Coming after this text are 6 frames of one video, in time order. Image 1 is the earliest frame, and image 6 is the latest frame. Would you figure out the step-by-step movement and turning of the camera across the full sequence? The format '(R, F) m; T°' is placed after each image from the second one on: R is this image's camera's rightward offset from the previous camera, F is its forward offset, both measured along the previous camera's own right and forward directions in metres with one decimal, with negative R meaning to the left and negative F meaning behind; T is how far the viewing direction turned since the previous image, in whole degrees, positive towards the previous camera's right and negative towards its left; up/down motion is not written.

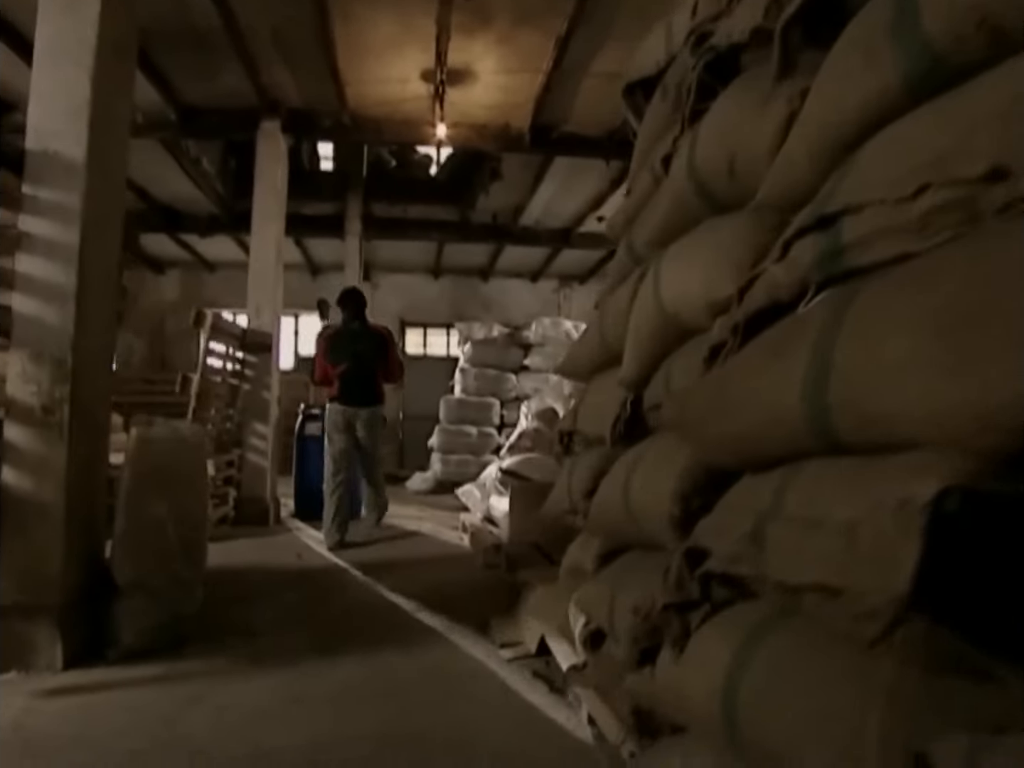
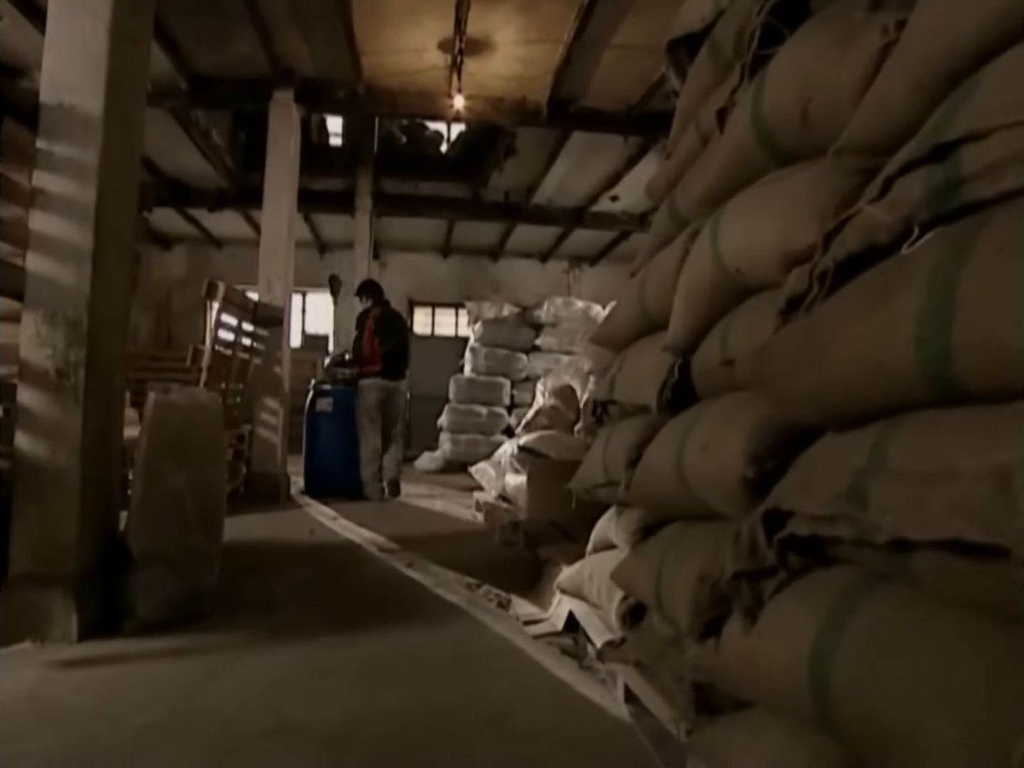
(-0.1, +0.1) m; 0°
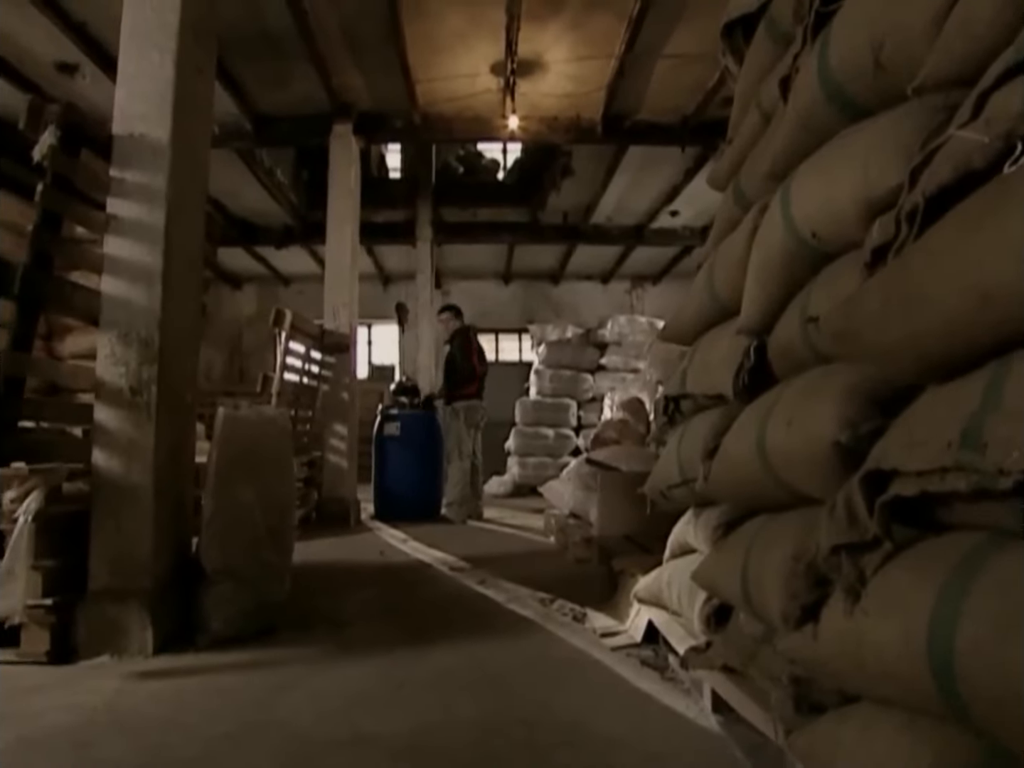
(0.0, +0.1) m; -5°
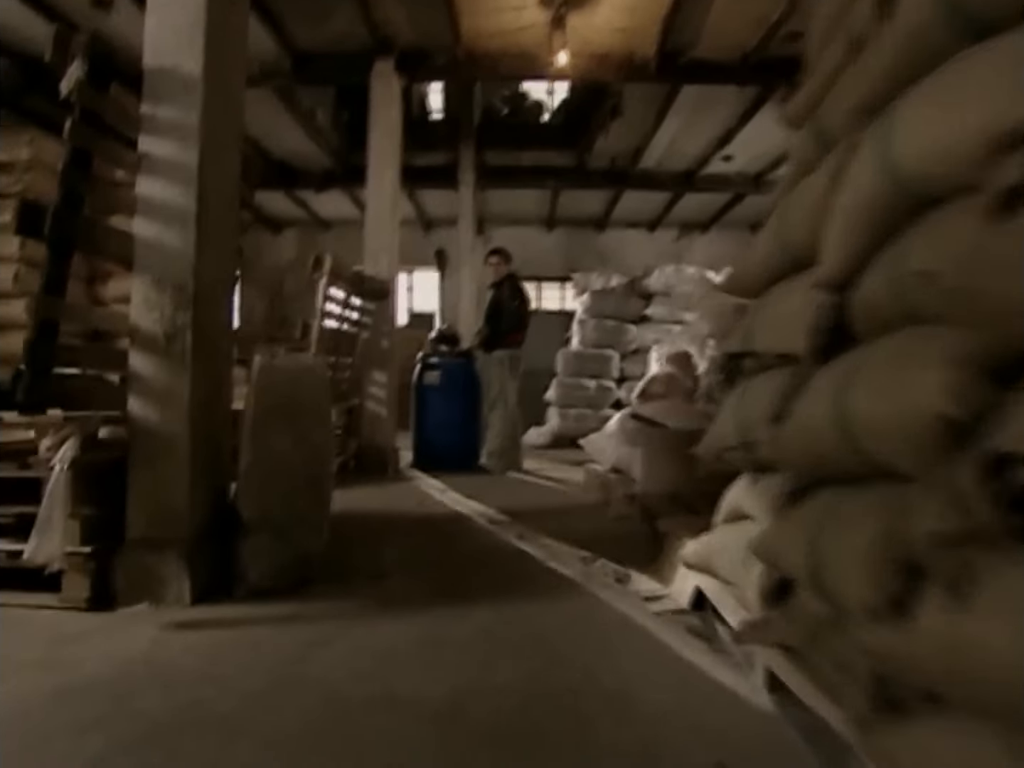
(0.0, +0.1) m; -3°
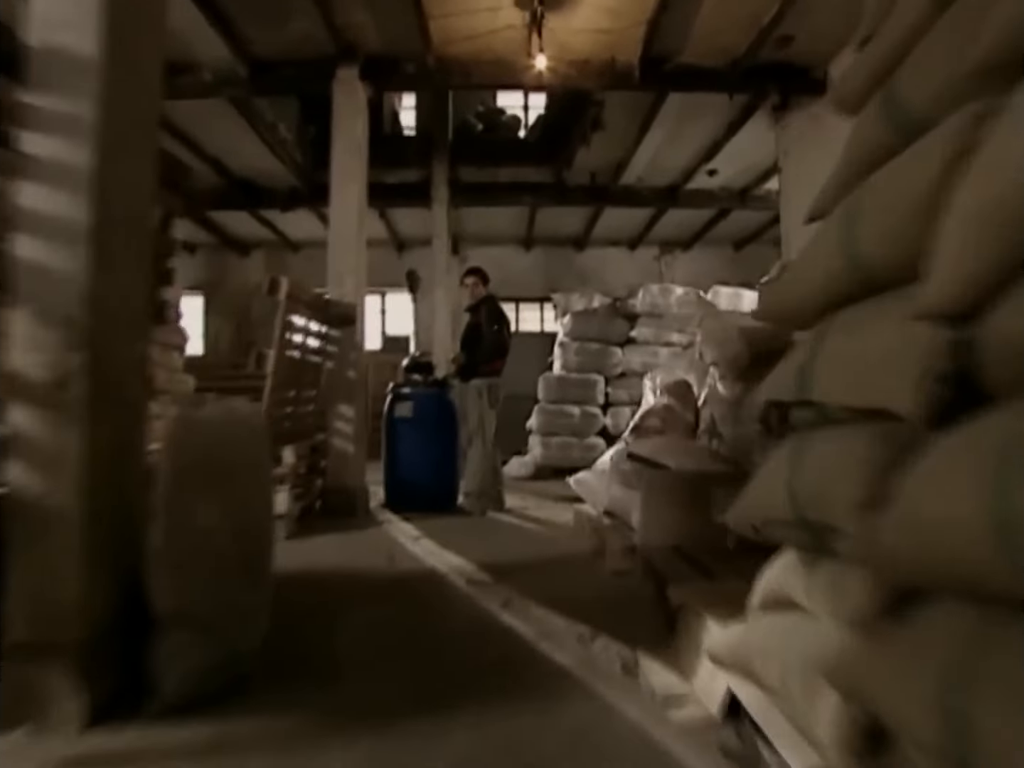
(0.0, +0.4) m; +1°
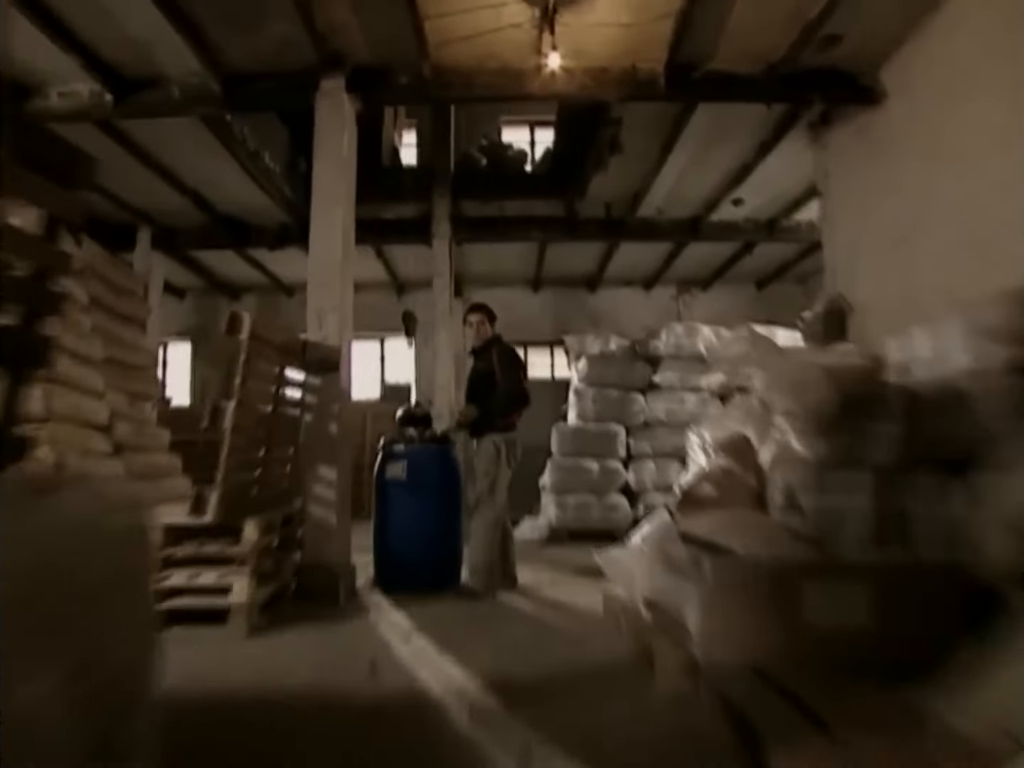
(0.0, +0.7) m; 0°
